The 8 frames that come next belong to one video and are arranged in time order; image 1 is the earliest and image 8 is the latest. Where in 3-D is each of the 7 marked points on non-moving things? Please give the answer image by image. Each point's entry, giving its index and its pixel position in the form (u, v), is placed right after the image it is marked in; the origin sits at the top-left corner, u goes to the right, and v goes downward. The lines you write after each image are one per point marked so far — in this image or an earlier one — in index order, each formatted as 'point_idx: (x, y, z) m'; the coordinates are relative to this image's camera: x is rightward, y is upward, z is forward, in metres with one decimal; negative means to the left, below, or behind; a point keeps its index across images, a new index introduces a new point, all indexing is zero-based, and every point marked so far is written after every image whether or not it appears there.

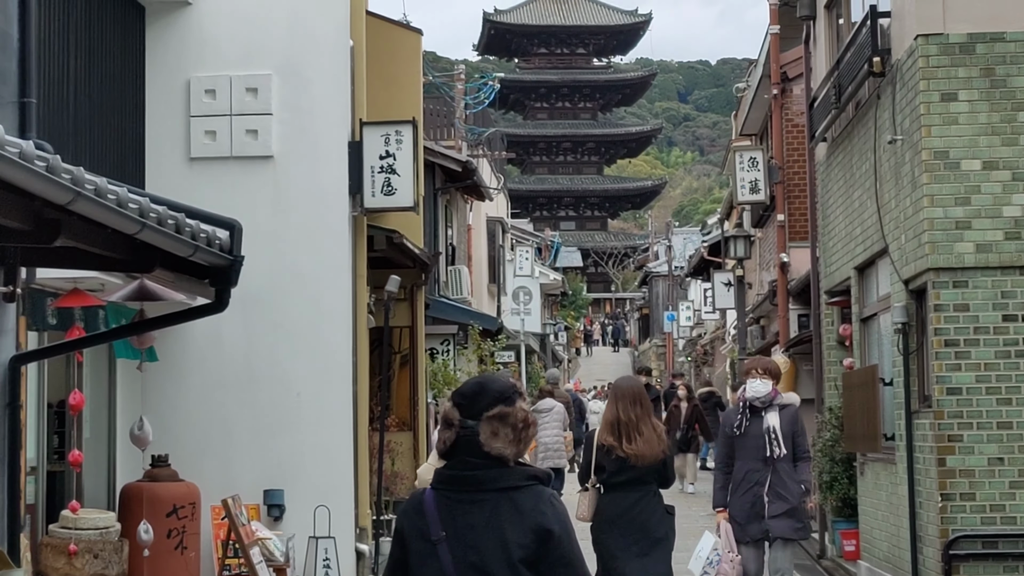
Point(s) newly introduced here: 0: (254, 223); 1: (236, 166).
0: (-1.6, +0.4, +11.3) m
1: (-1.7, +0.7, +11.4) m
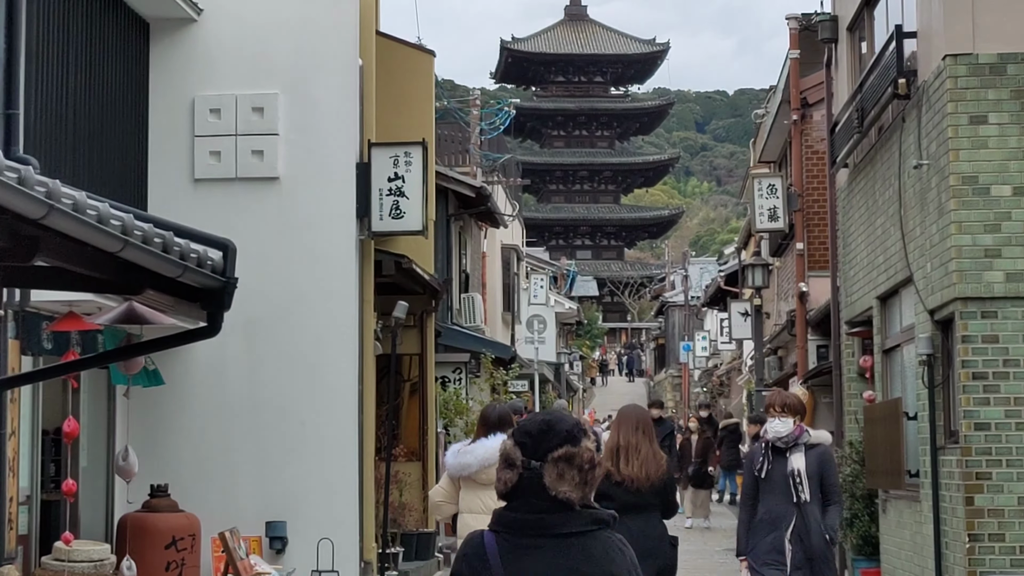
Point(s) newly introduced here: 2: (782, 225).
0: (-1.5, +0.2, +11.0) m
1: (-1.6, +0.6, +11.1) m
2: (+2.3, +0.5, +16.1) m
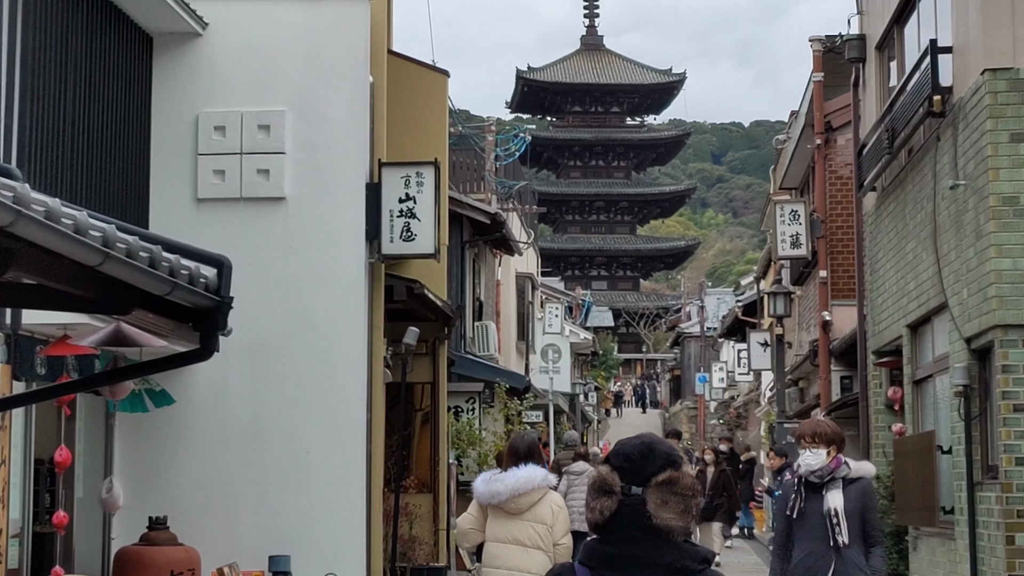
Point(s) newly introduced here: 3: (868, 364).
0: (-1.4, +0.1, +10.6) m
1: (-1.5, +0.5, +10.7) m
2: (+2.4, +0.3, +15.6) m
3: (+2.3, -0.5, +12.1) m
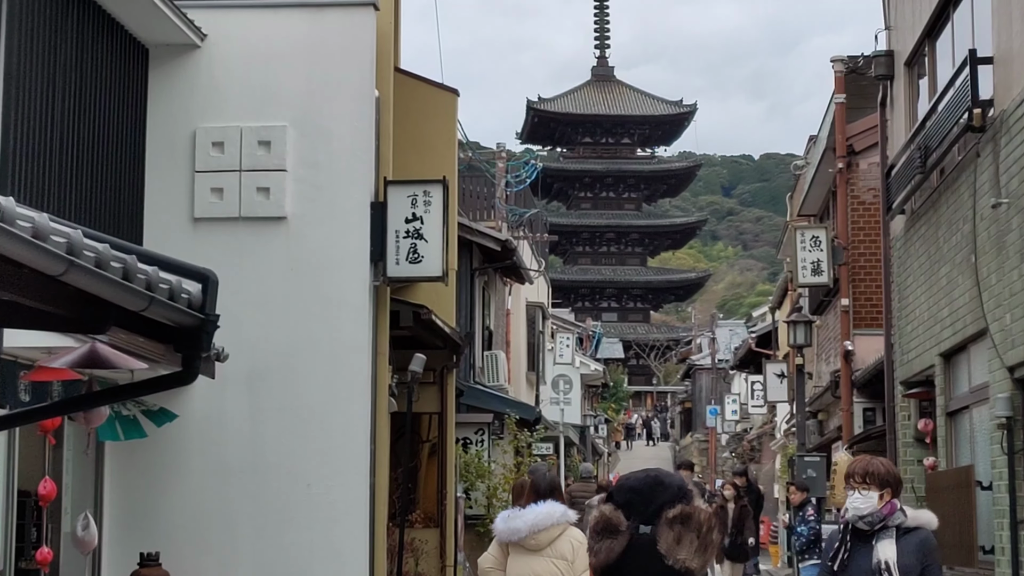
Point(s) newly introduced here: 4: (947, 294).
0: (-1.3, 0.0, +10.1) m
1: (-1.5, +0.3, +10.2) m
2: (+2.5, +0.1, +15.1) m
3: (+2.4, -0.7, +11.6) m
4: (+2.3, 0.0, +9.7) m
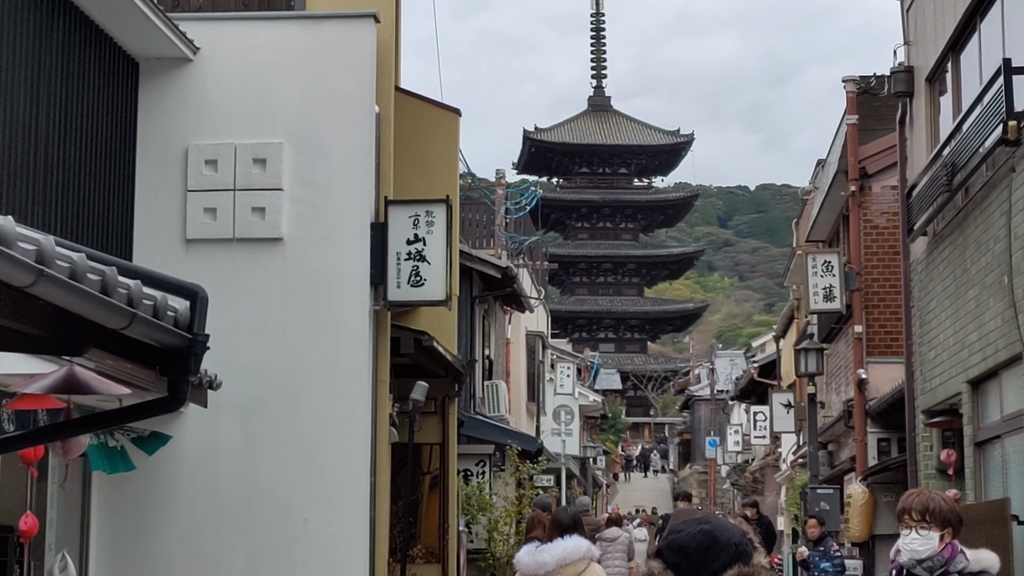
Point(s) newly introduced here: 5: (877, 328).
0: (-1.3, -0.1, +9.7) m
1: (-1.4, +0.2, +9.7) m
2: (+2.6, -0.1, +14.7) m
3: (+2.4, -0.8, +11.1) m
4: (+2.3, -0.1, +9.2) m
5: (+2.9, -0.3, +14.9) m
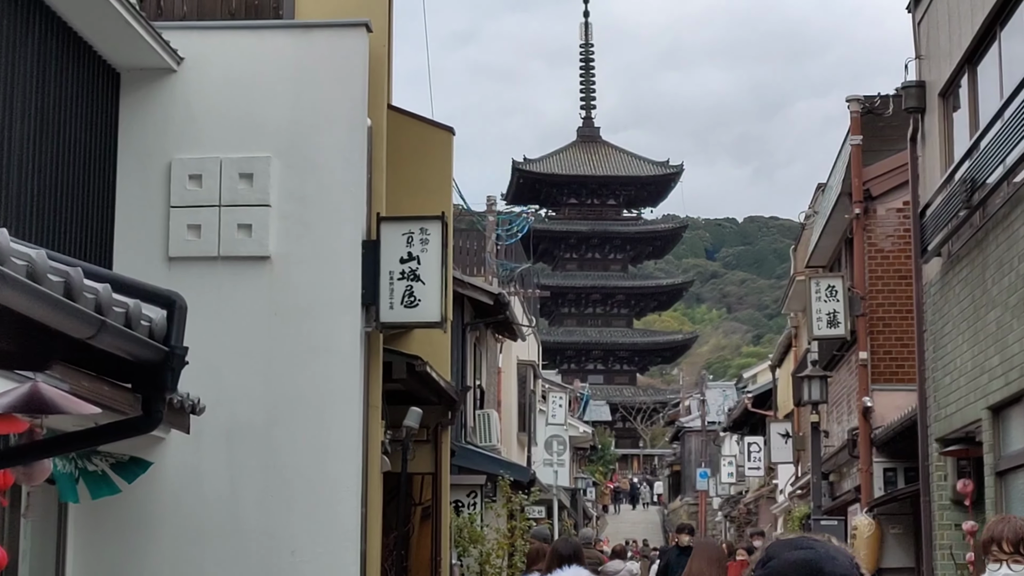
0: (-1.3, -0.2, +9.2) m
1: (-1.4, +0.1, +9.3) m
2: (+2.5, -0.3, +14.2) m
3: (+2.4, -0.9, +10.7) m
4: (+2.3, -0.2, +8.8) m
5: (+2.9, -0.5, +14.5) m
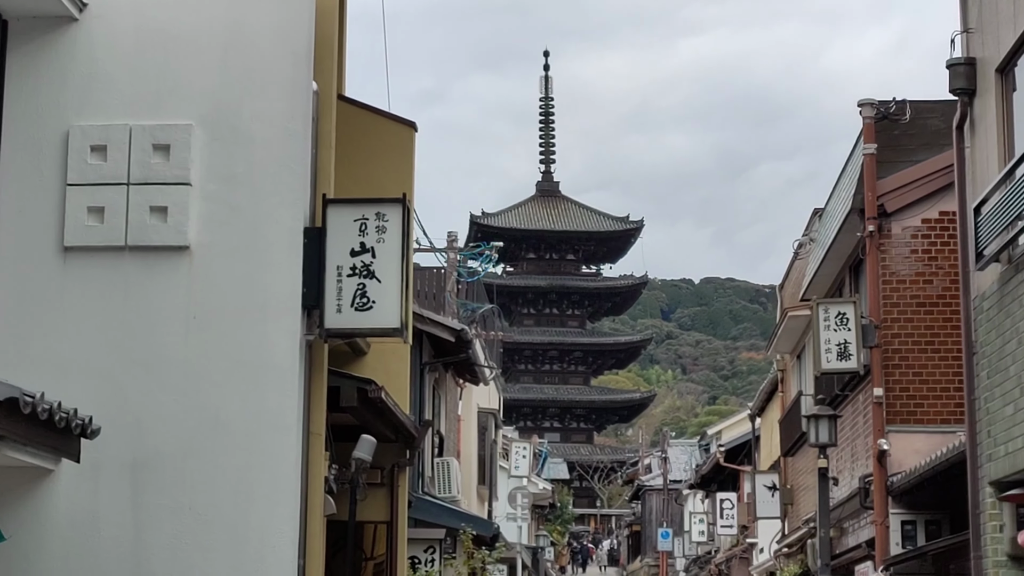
0: (-1.4, -0.2, +7.4) m
1: (-1.5, +0.1, +7.5) m
2: (+2.3, -0.5, +12.5) m
3: (+2.2, -1.0, +9.0) m
4: (+2.2, -0.3, +7.1) m
5: (+2.6, -0.7, +12.8) m
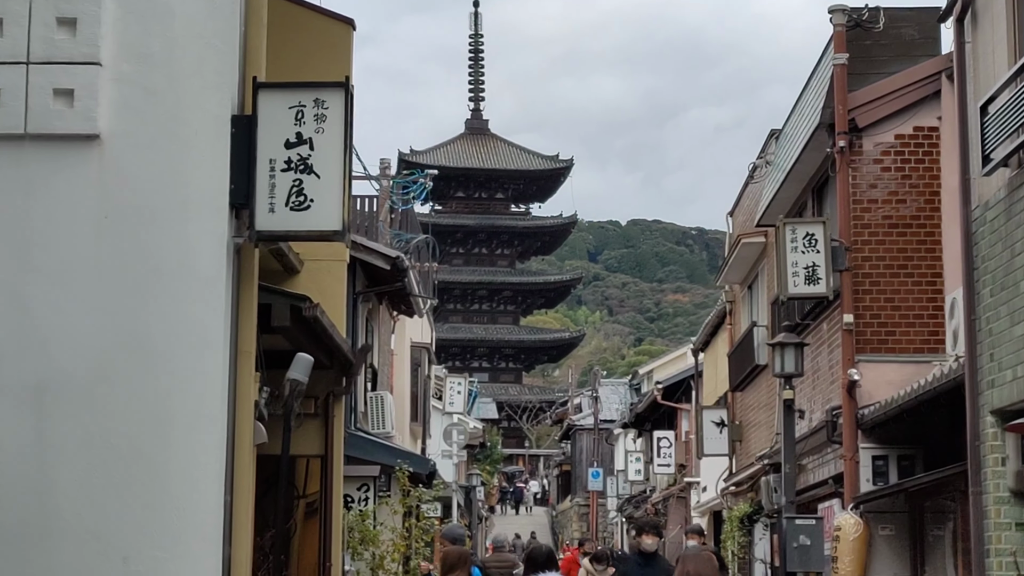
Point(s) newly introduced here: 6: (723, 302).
0: (-1.6, +0.1, +6.4) m
1: (-1.7, +0.5, +6.5) m
2: (+1.9, 0.0, +11.7) m
3: (+2.0, -0.6, +8.2) m
4: (+2.1, +0.1, +6.3) m
5: (+2.3, -0.2, +12.0) m
6: (+2.2, -0.2, +19.4) m
